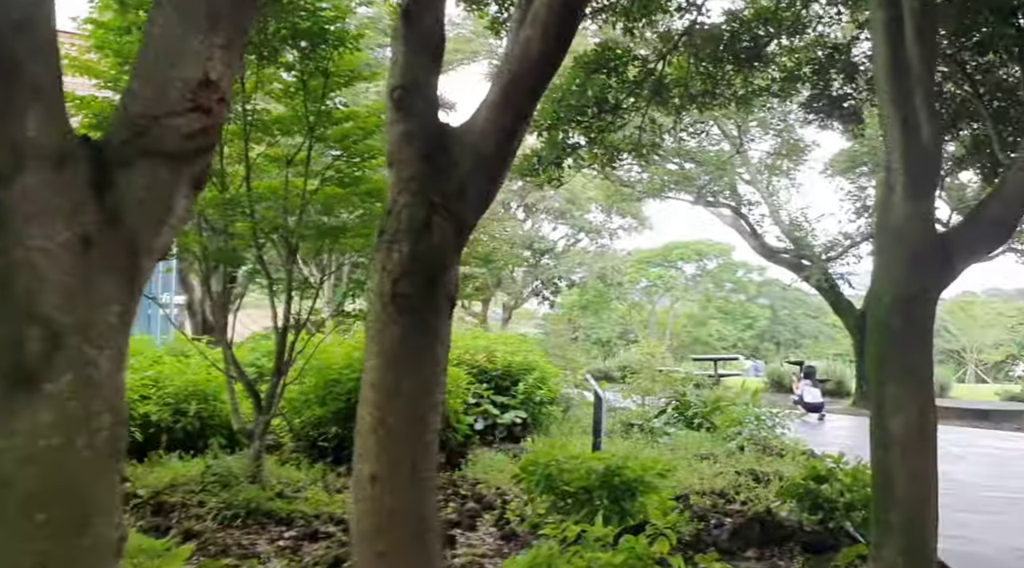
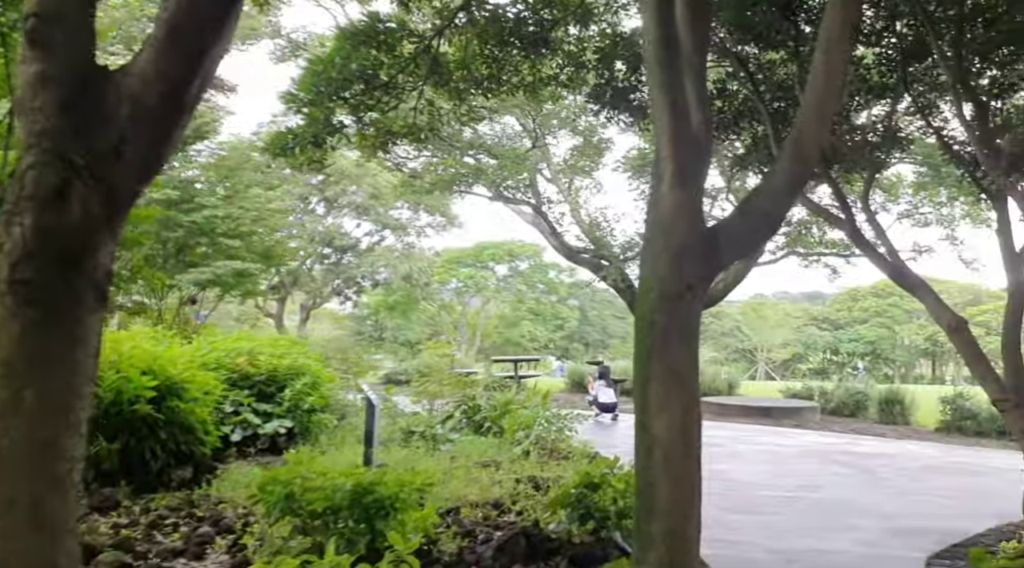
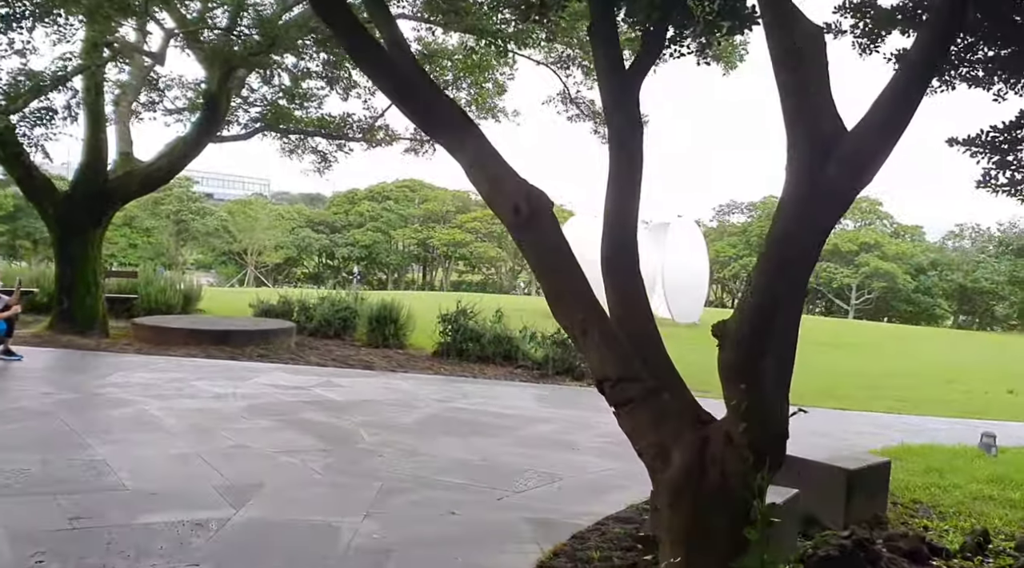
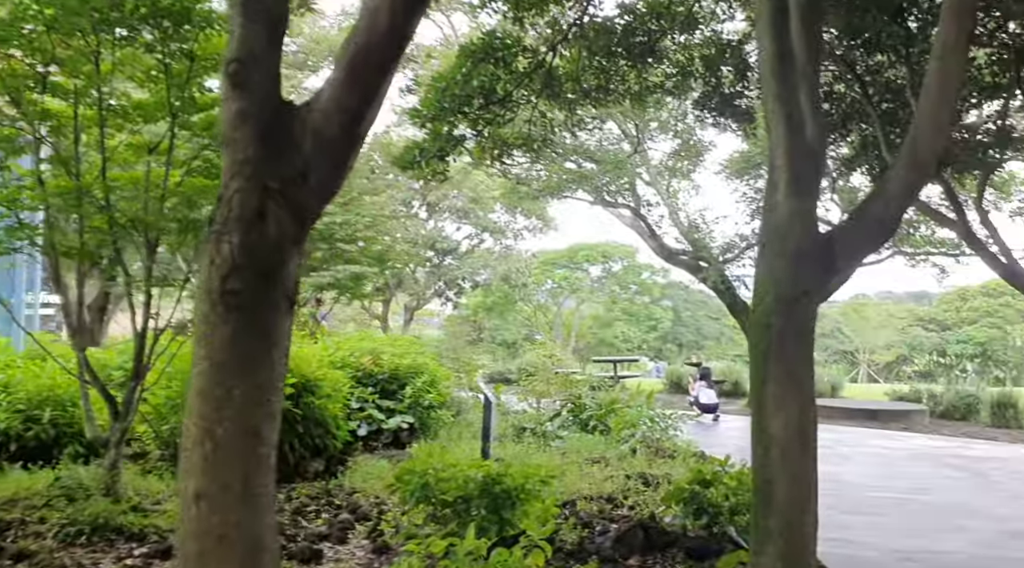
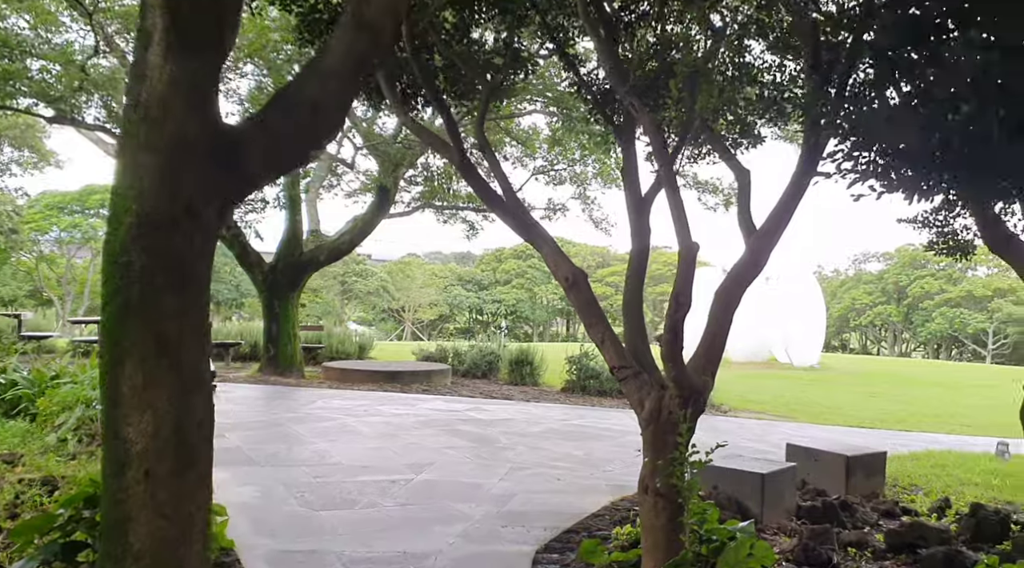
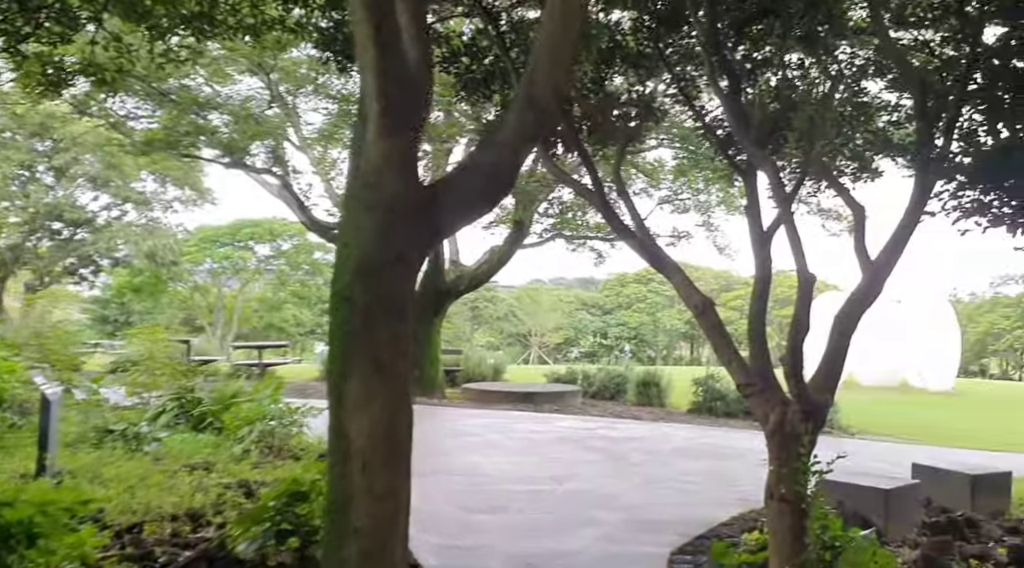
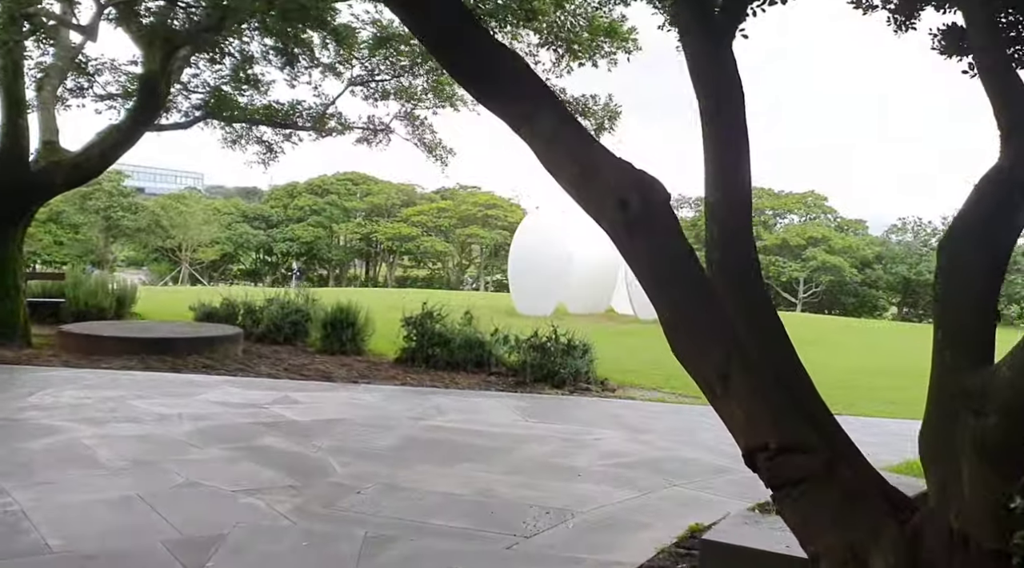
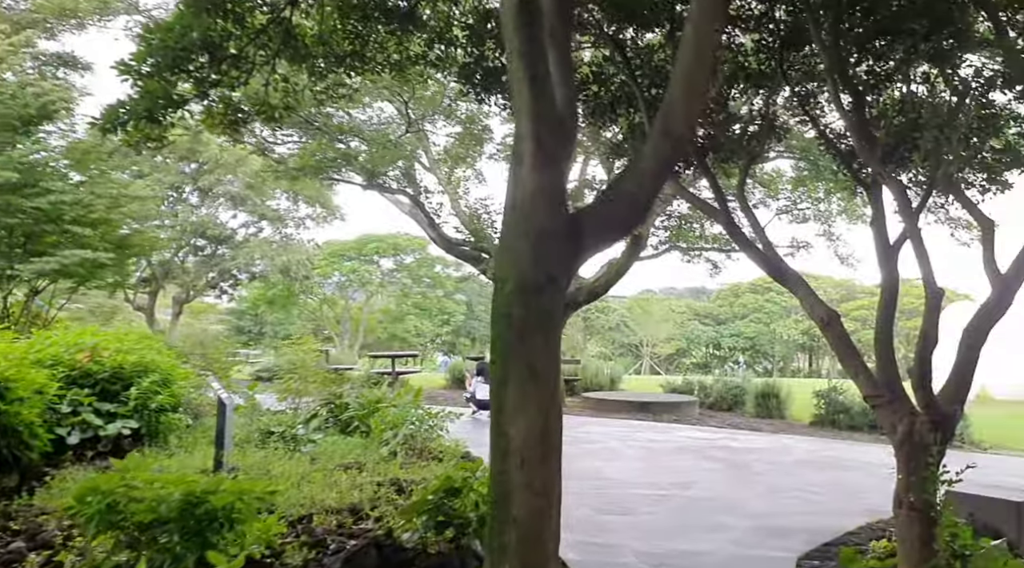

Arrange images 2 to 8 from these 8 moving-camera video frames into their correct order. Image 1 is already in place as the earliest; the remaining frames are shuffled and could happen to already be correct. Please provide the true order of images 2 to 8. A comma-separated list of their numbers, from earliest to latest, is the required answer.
4, 2, 8, 6, 5, 3, 7
